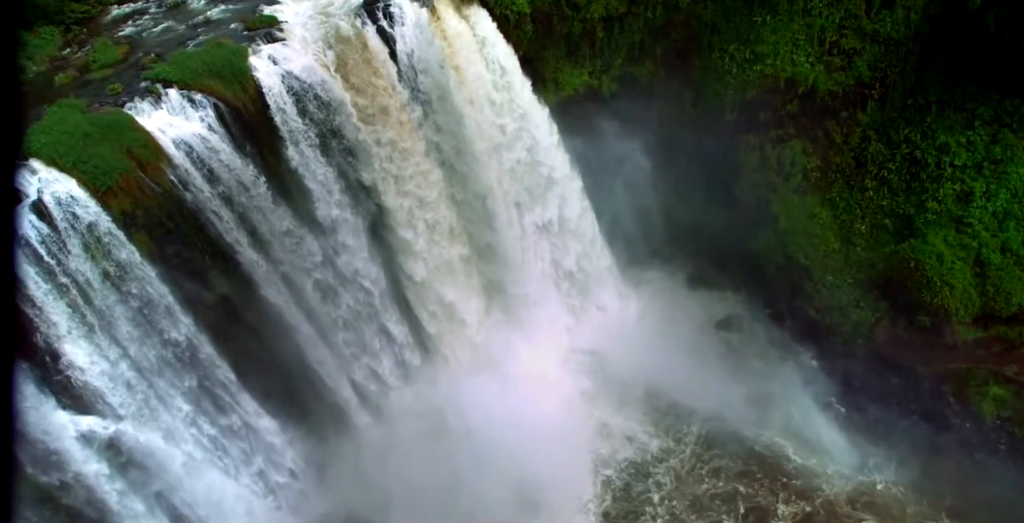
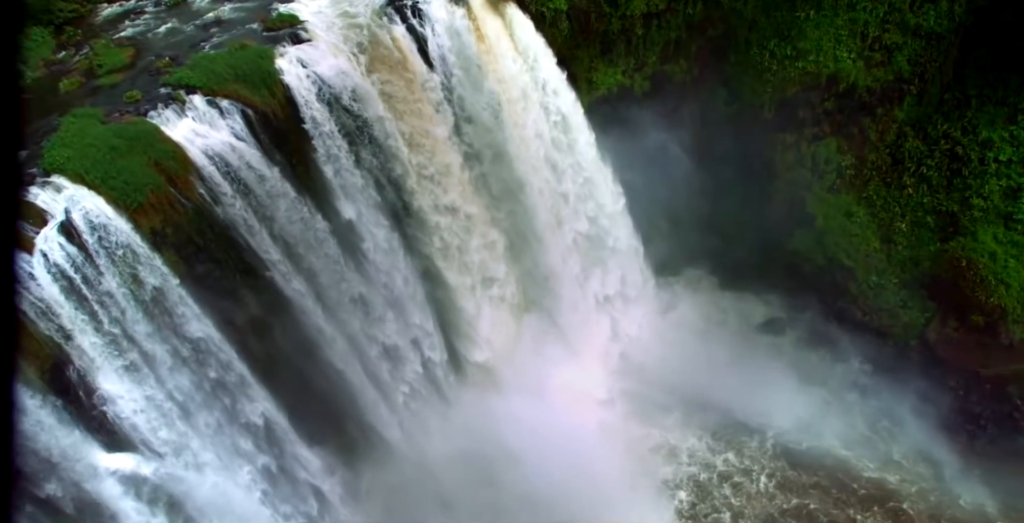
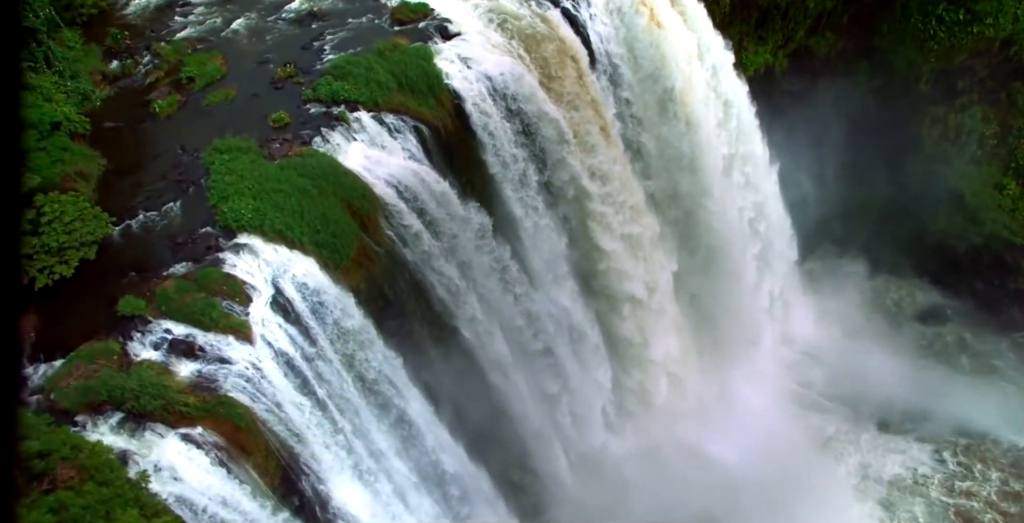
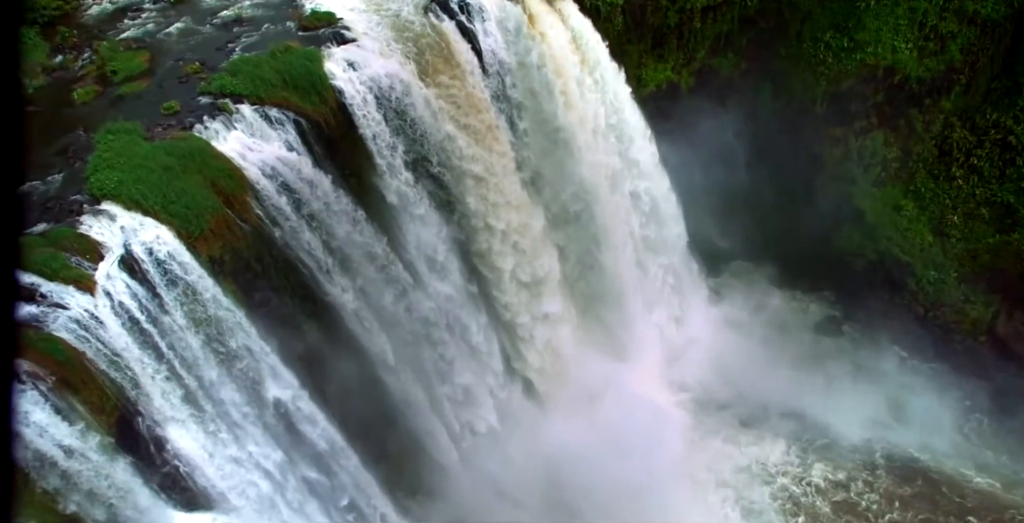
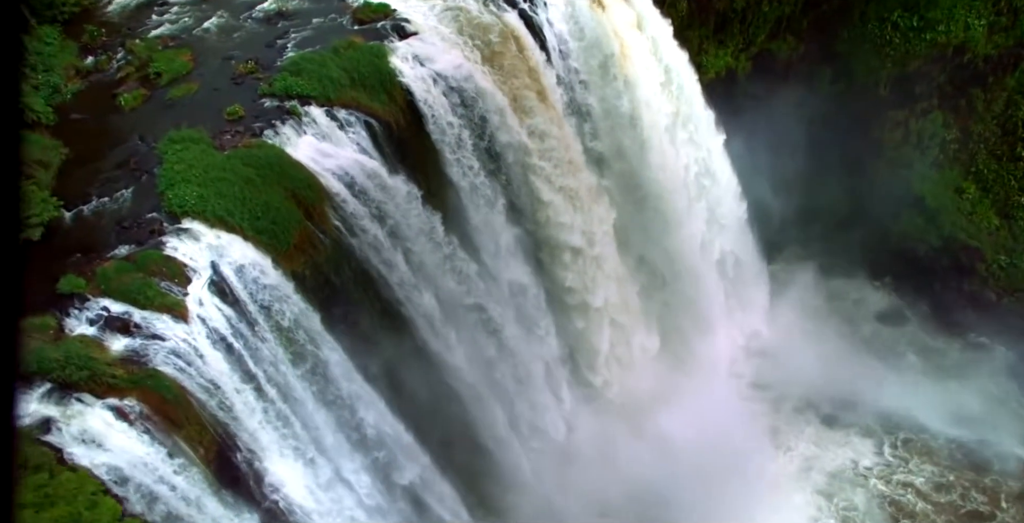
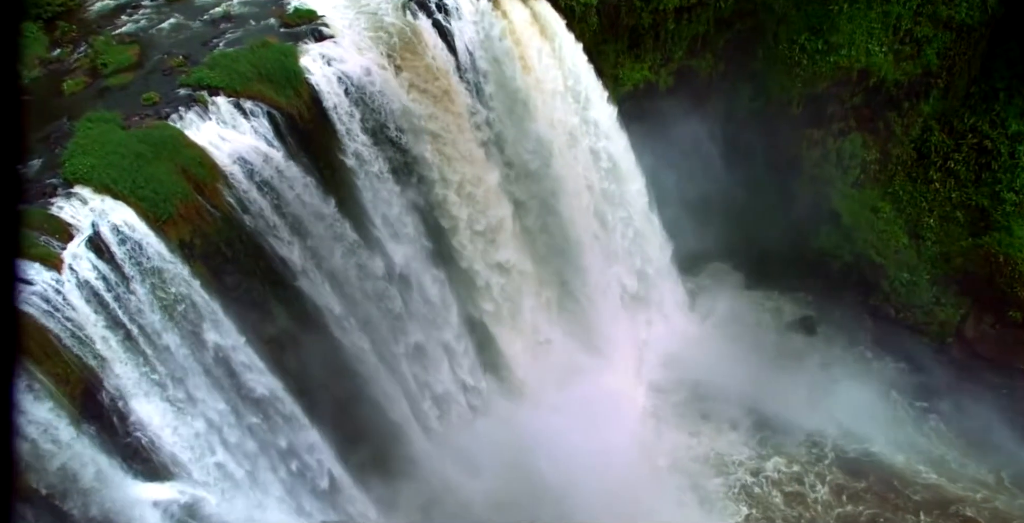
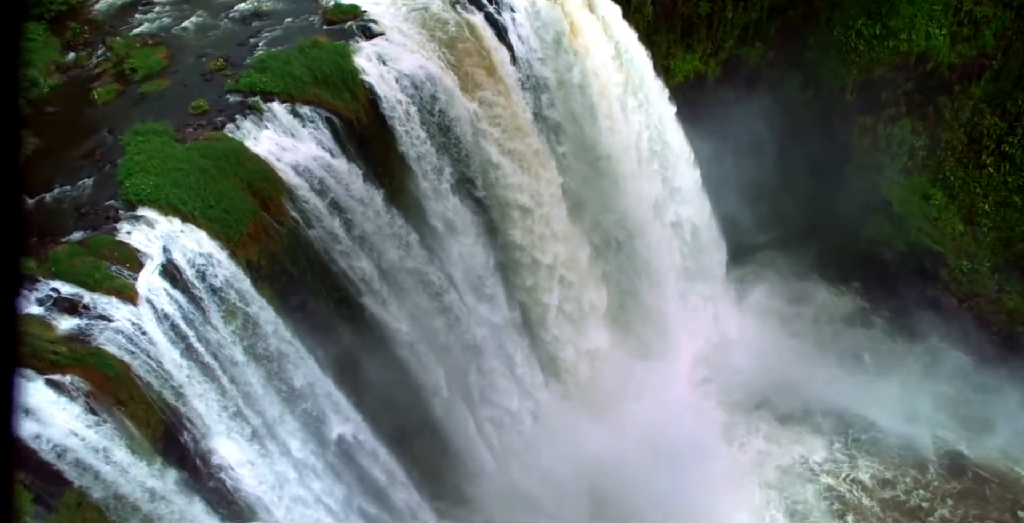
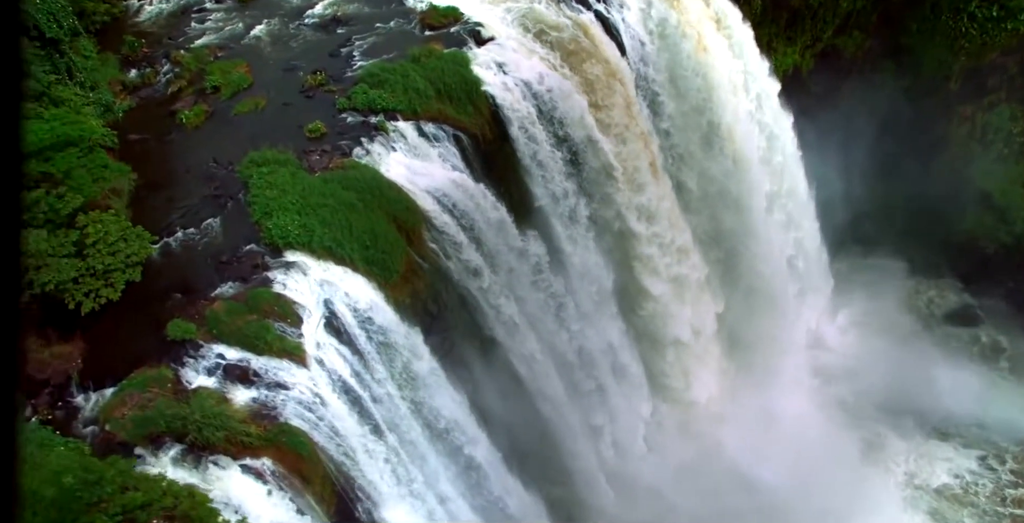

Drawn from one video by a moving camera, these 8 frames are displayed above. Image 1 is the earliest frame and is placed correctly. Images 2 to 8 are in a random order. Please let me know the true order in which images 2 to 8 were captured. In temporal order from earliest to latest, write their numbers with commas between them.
2, 6, 4, 7, 5, 3, 8
